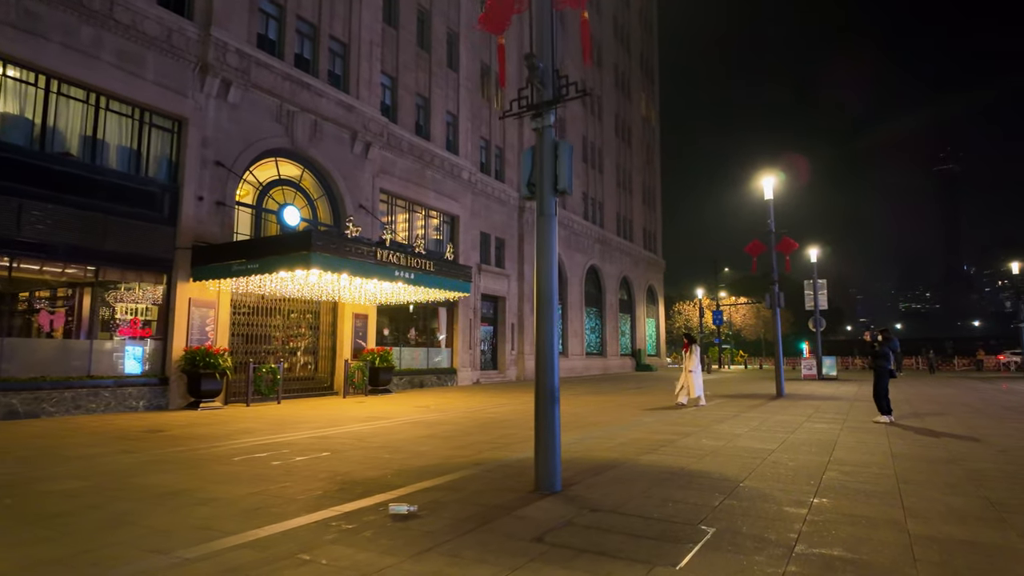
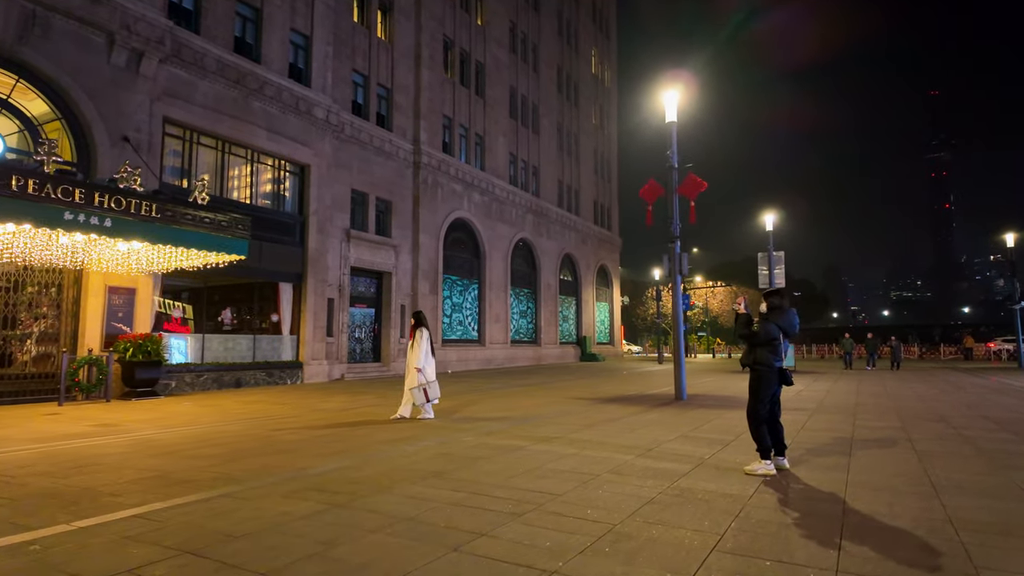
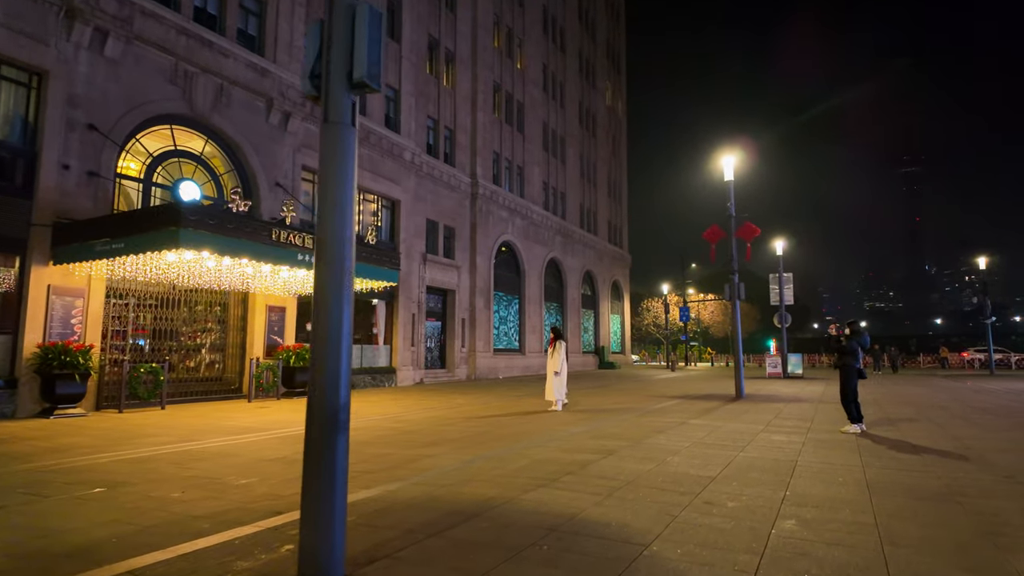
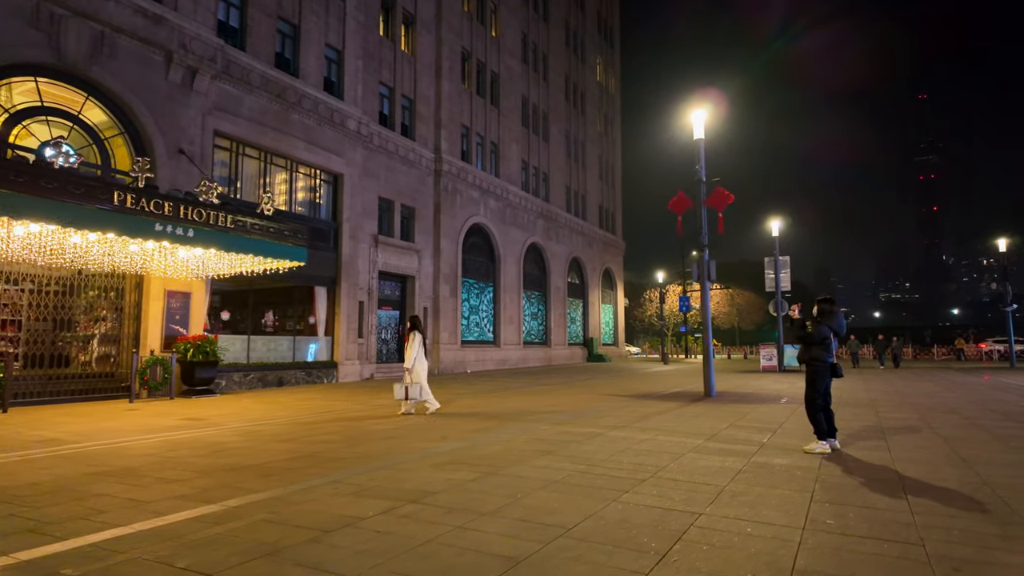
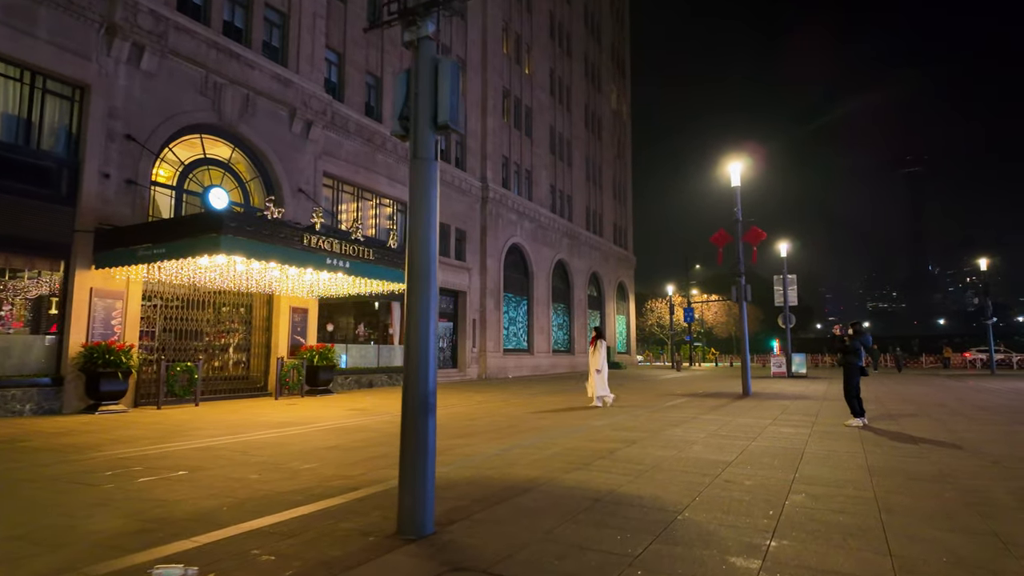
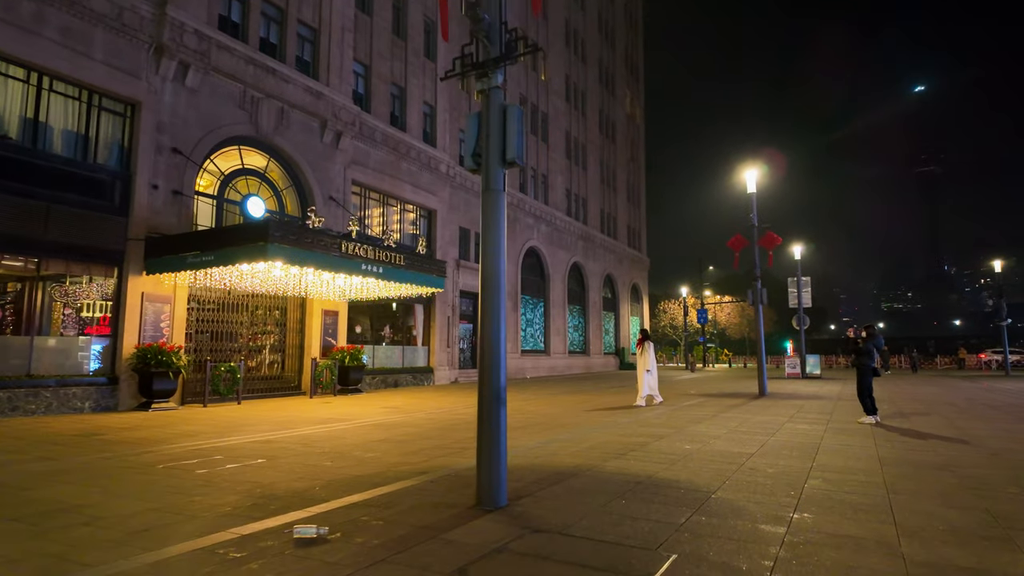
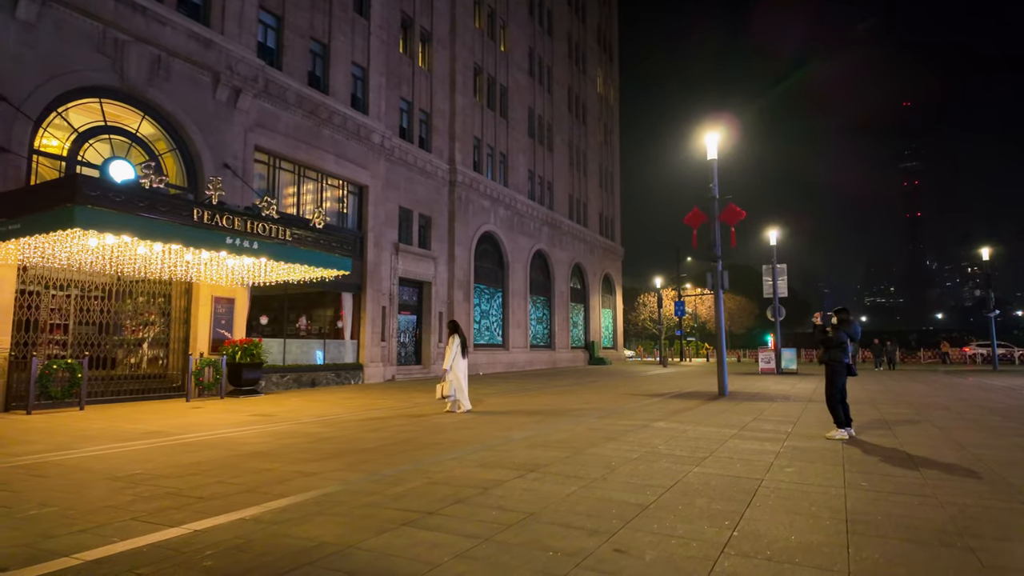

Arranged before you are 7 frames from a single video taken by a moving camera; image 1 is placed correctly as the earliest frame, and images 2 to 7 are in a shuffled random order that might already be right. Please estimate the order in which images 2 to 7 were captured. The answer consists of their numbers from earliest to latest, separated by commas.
6, 5, 3, 7, 4, 2
